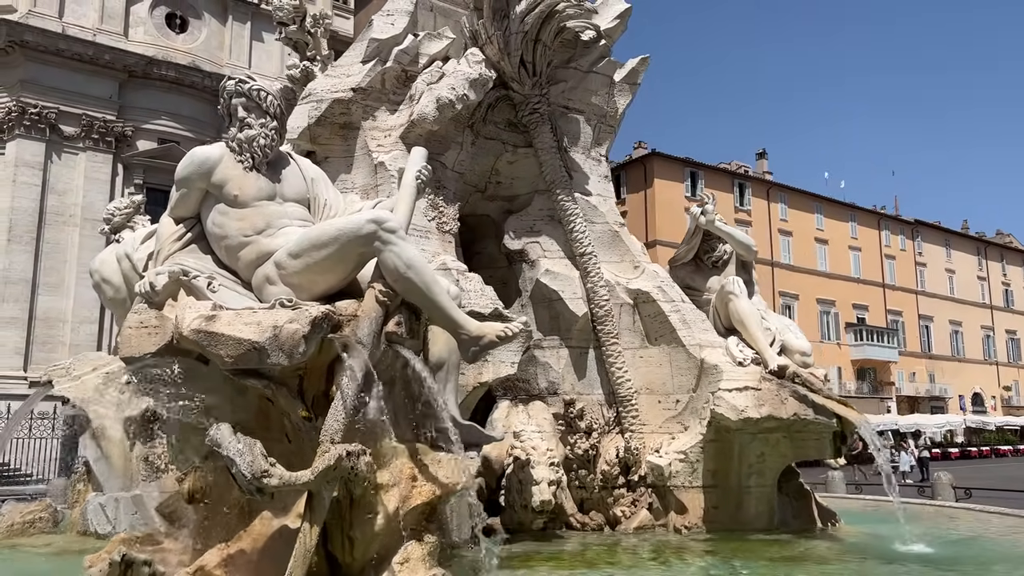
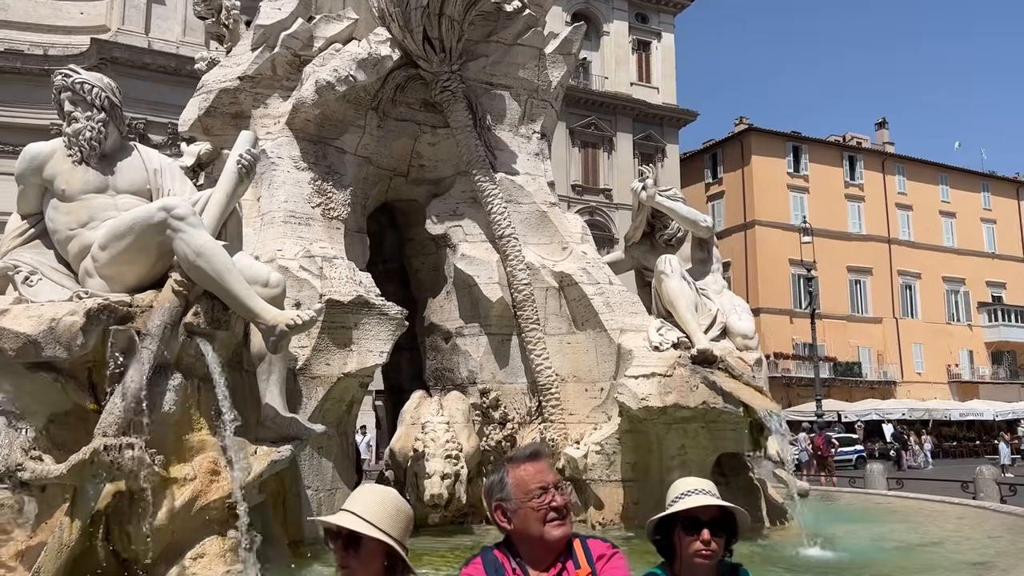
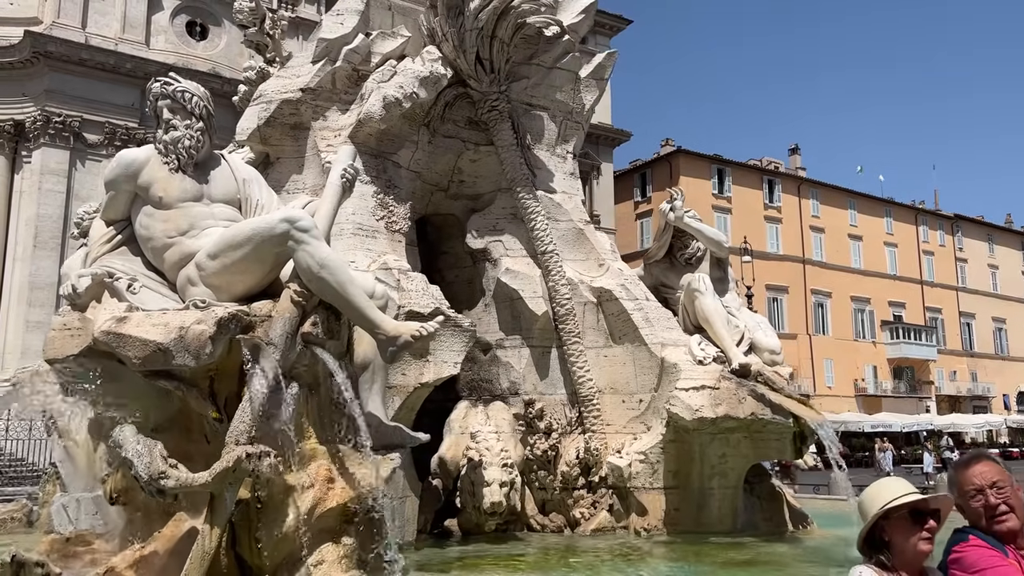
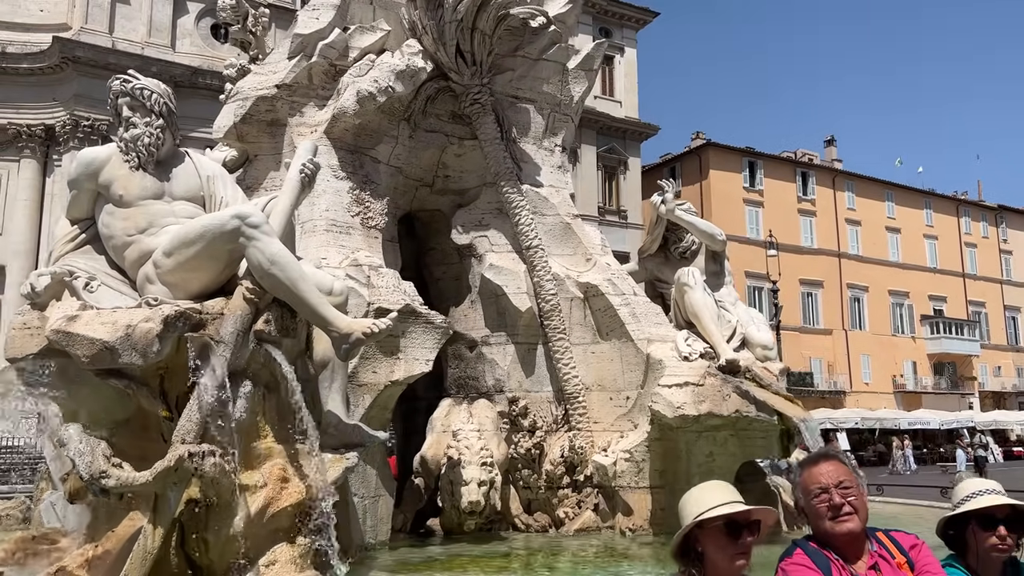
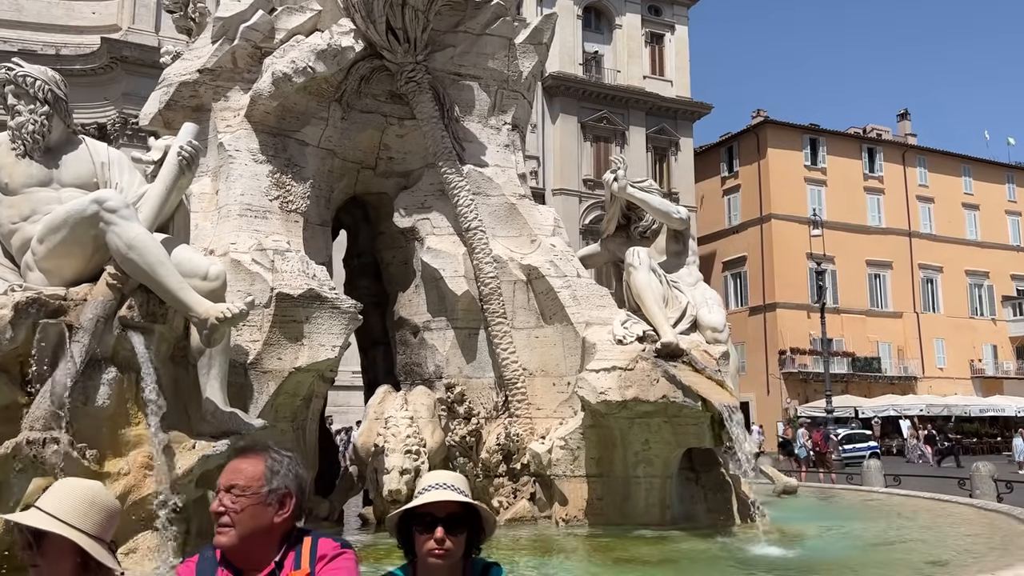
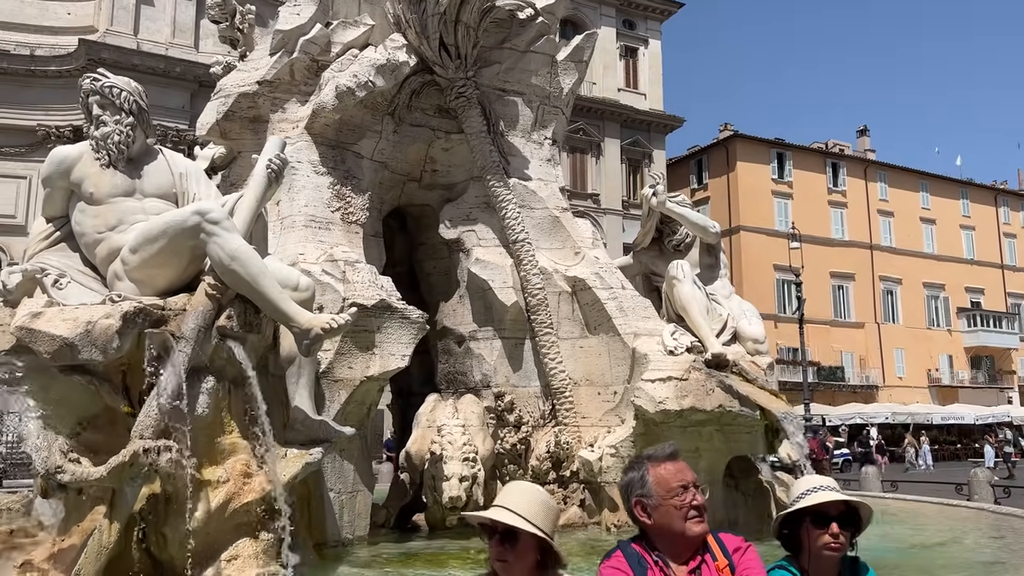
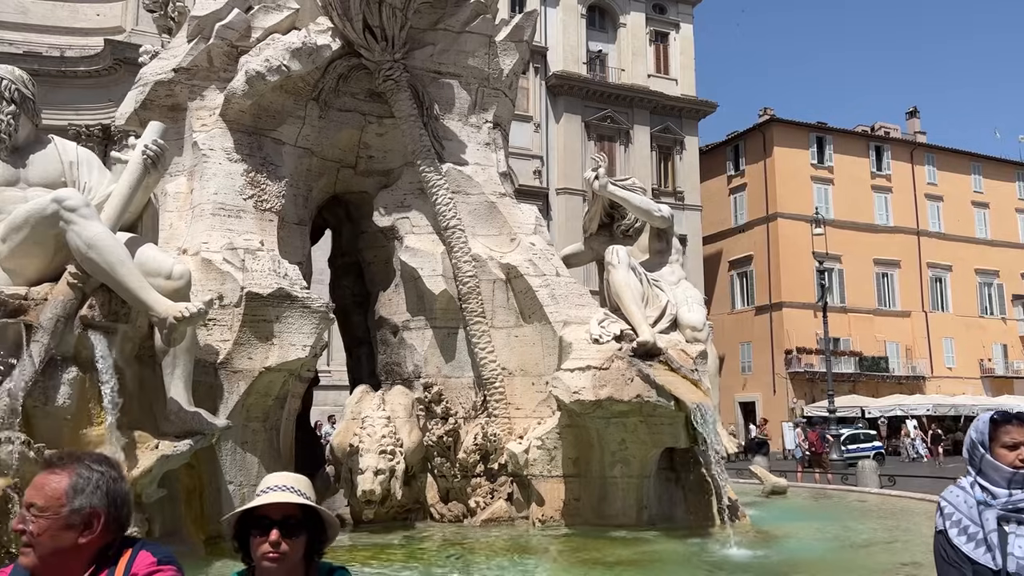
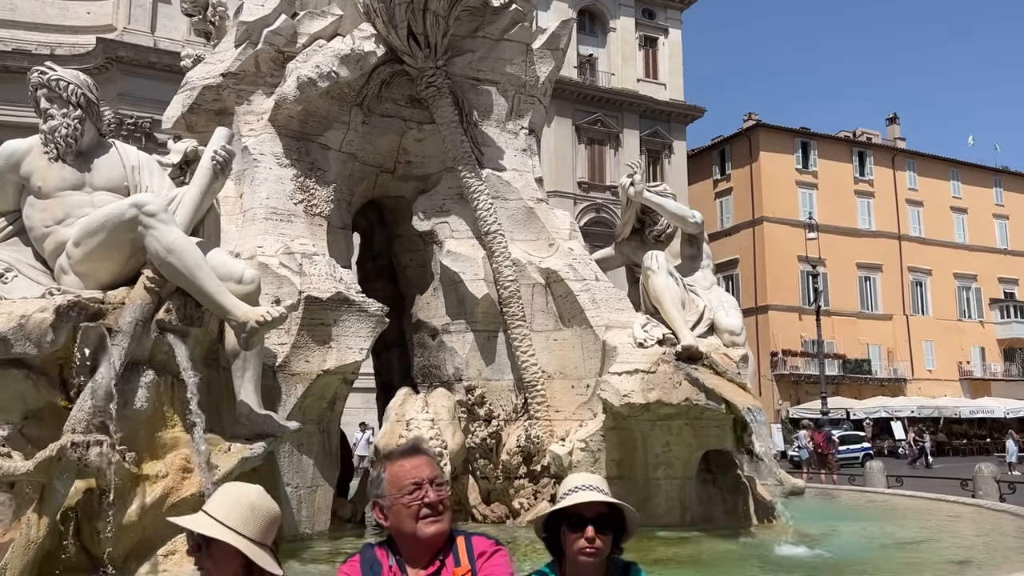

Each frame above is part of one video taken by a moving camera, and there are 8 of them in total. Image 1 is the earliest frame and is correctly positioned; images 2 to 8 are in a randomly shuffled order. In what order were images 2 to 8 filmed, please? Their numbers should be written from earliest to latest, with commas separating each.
3, 4, 6, 2, 8, 5, 7
